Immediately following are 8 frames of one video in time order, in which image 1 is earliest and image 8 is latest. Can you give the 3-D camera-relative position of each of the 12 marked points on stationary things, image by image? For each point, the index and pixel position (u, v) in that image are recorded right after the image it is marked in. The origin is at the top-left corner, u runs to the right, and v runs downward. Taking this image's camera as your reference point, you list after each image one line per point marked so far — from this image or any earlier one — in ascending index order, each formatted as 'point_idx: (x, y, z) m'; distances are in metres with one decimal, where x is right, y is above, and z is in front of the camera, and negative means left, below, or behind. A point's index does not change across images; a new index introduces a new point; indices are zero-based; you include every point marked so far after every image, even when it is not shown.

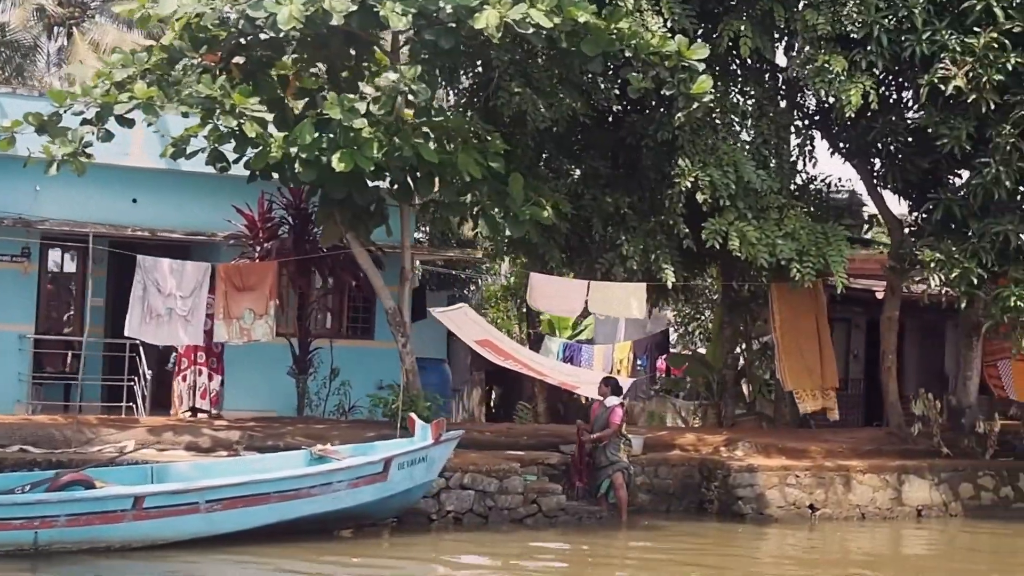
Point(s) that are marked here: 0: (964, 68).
0: (+3.9, +1.9, +12.1) m
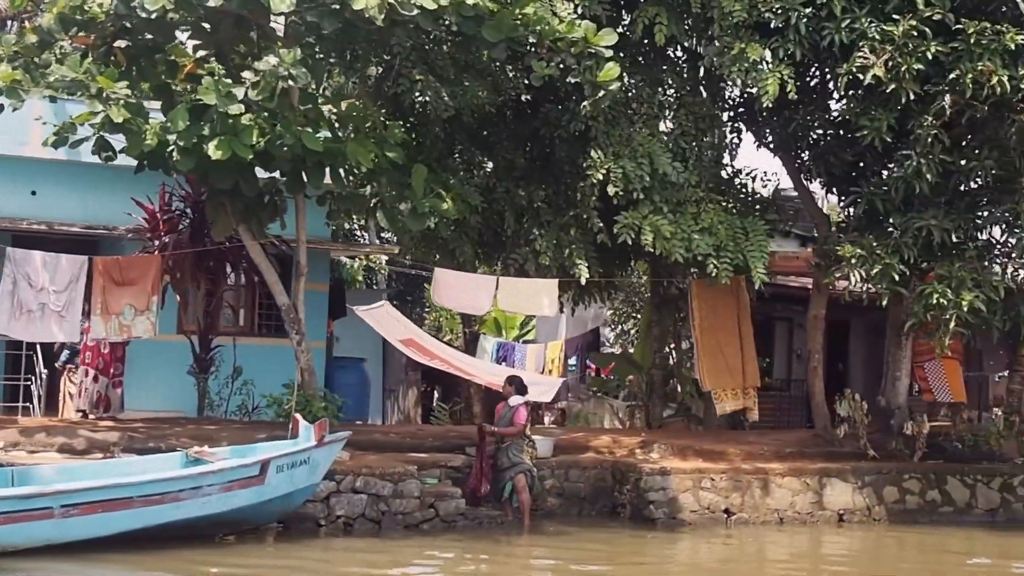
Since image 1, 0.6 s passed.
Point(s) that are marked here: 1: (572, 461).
0: (+3.1, +1.9, +11.6) m
1: (+0.5, -1.5, +12.1) m
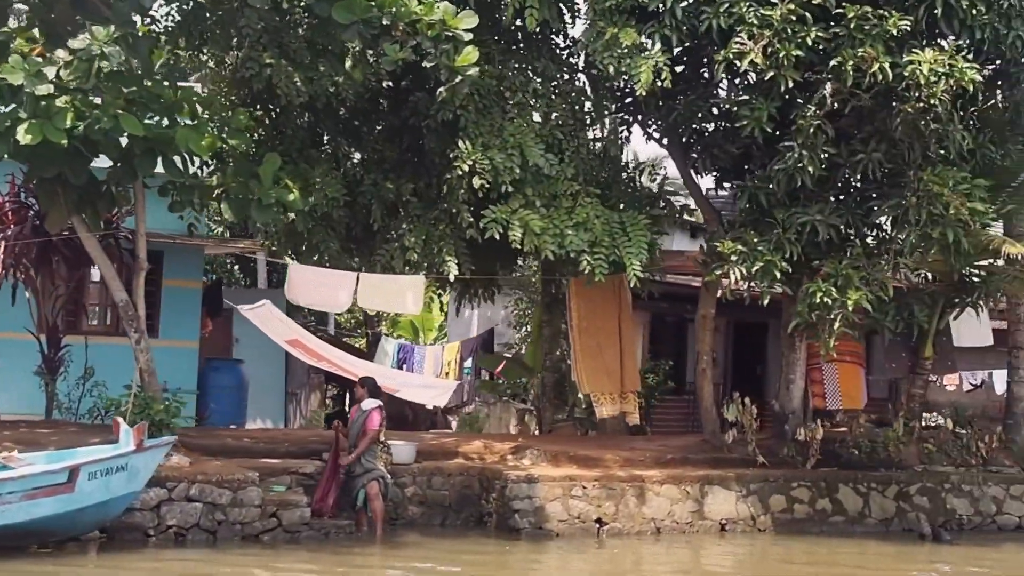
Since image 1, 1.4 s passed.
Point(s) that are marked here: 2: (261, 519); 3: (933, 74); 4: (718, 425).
0: (+2.0, +1.9, +11.1) m
1: (-0.6, -1.5, +11.5) m
2: (-1.8, -1.7, +10.3) m
3: (+3.3, +1.7, +11.0) m
4: (+1.9, -1.3, +12.8) m
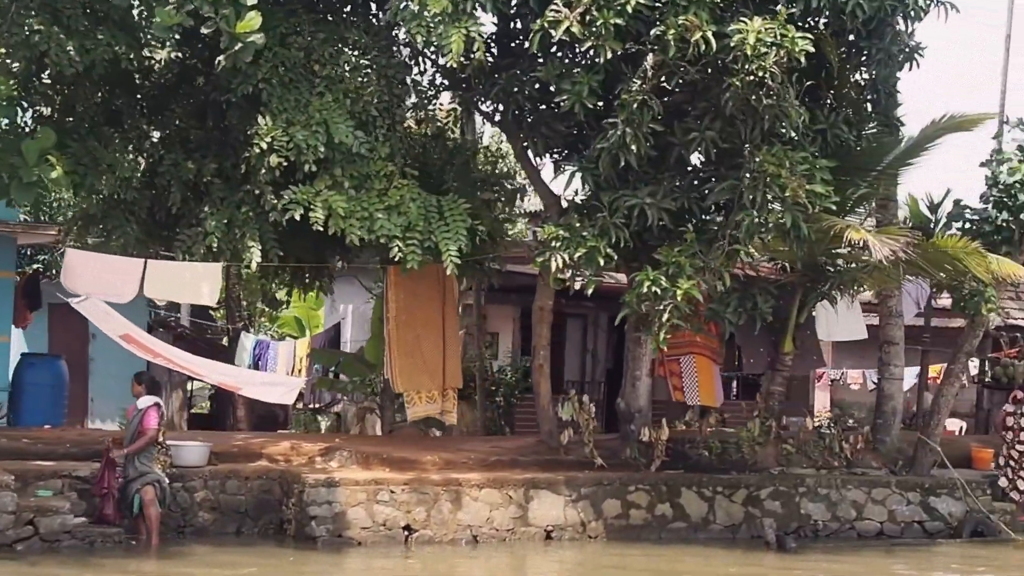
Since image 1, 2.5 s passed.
0: (+0.5, +2.0, +10.2) m
1: (-2.1, -1.4, +10.6) m
2: (-3.3, -1.6, +9.4) m
3: (+1.8, +1.8, +10.1) m
4: (+0.4, -1.2, +11.9) m
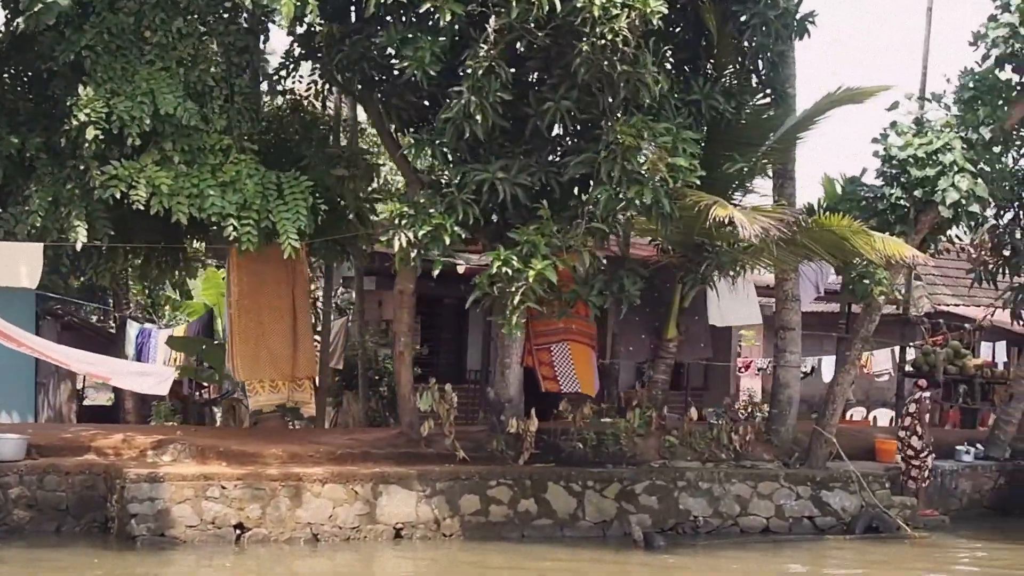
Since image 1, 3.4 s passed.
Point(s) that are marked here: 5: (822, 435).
0: (-0.7, +2.2, +9.5) m
1: (-3.3, -1.3, +9.9) m
2: (-4.5, -1.5, +8.7) m
3: (+0.7, +1.9, +9.4) m
4: (-0.8, -1.0, +11.2) m
5: (+2.7, -1.3, +12.4) m
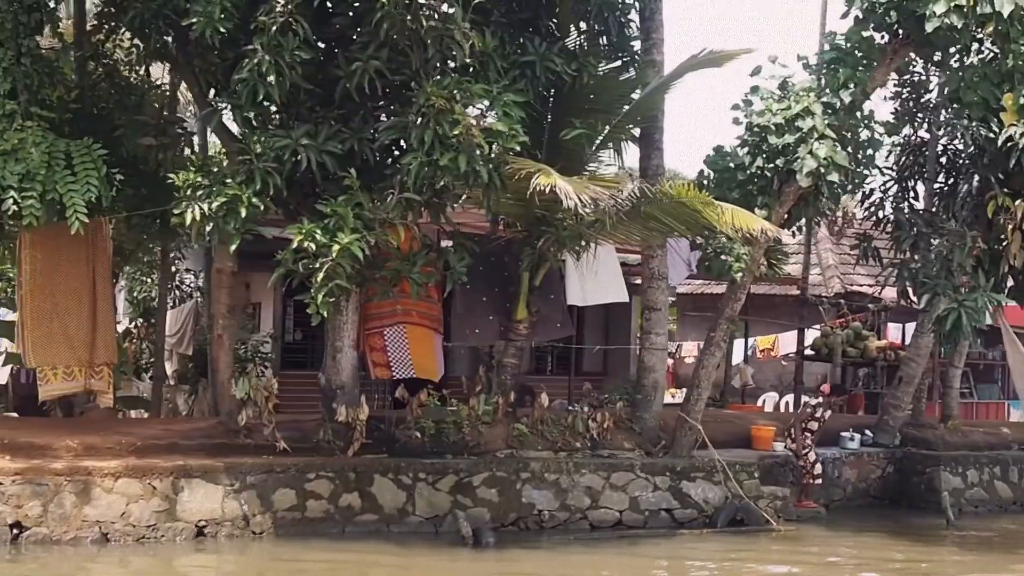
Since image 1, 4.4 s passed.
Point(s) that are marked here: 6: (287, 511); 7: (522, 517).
0: (-2.0, +2.3, +8.7) m
1: (-4.5, -1.1, +9.1) m
2: (-5.7, -1.4, +7.9) m
3: (-0.6, +2.1, +8.6) m
4: (-2.1, -0.9, +10.4) m
5: (+1.4, -1.1, +11.6) m
6: (-1.6, -1.6, +9.9) m
7: (+0.1, -1.7, +10.6) m
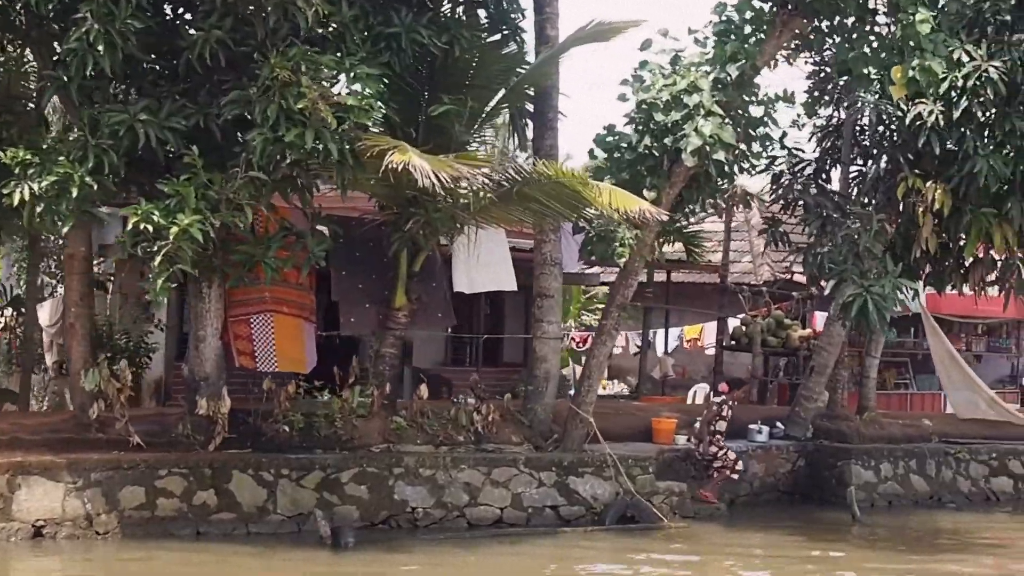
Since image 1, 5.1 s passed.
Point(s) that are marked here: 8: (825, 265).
0: (-2.9, +2.4, +8.1) m
1: (-5.5, -1.0, +8.5) m
2: (-6.6, -1.3, +7.3) m
3: (-1.6, +2.2, +8.0) m
4: (-3.0, -0.8, +9.9) m
5: (+0.5, -1.0, +11.1) m
6: (-2.5, -1.5, +9.3) m
7: (-0.9, -1.6, +10.1) m
8: (+2.7, +0.2, +11.9) m
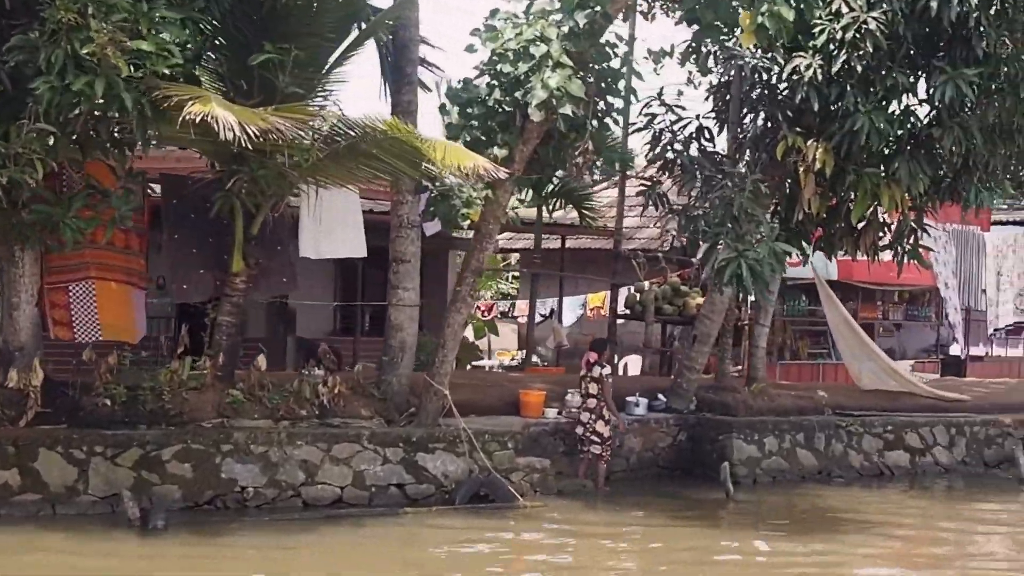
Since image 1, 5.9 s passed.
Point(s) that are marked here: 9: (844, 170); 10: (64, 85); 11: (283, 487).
0: (-4.0, +2.6, +7.3) m
1: (-6.5, -0.8, +7.7) m
2: (-7.7, -1.1, +6.5) m
3: (-2.6, +2.4, +7.3) m
4: (-4.1, -0.5, +9.1) m
5: (-0.6, -0.7, +10.4) m
6: (-3.6, -1.3, +8.6) m
7: (-2.0, -1.4, +9.4) m
8: (+1.5, +0.5, +11.2) m
9: (+2.6, +0.9, +11.0) m
10: (-2.5, +1.1, +7.8) m
11: (-1.6, -1.4, +9.6) m
